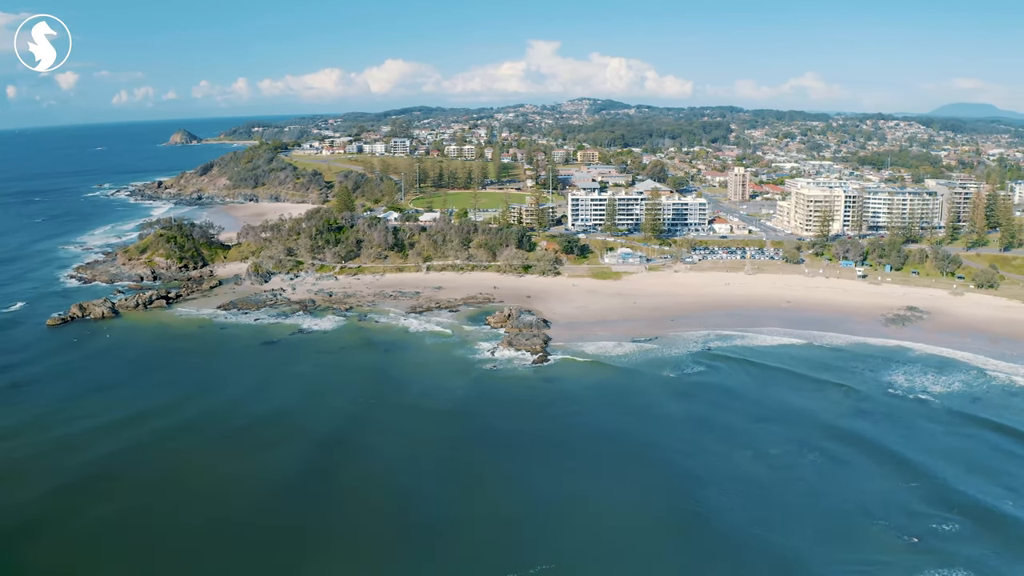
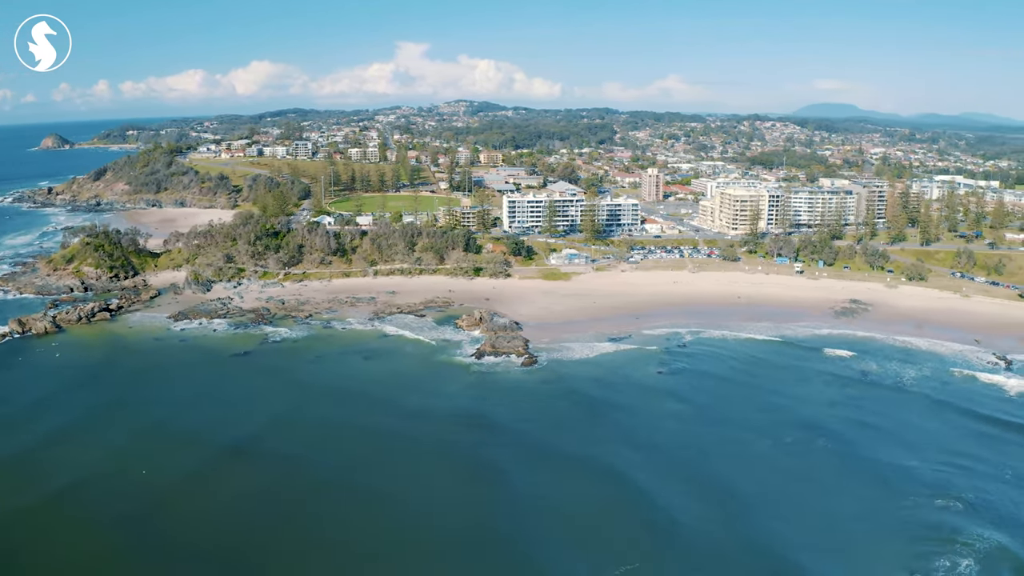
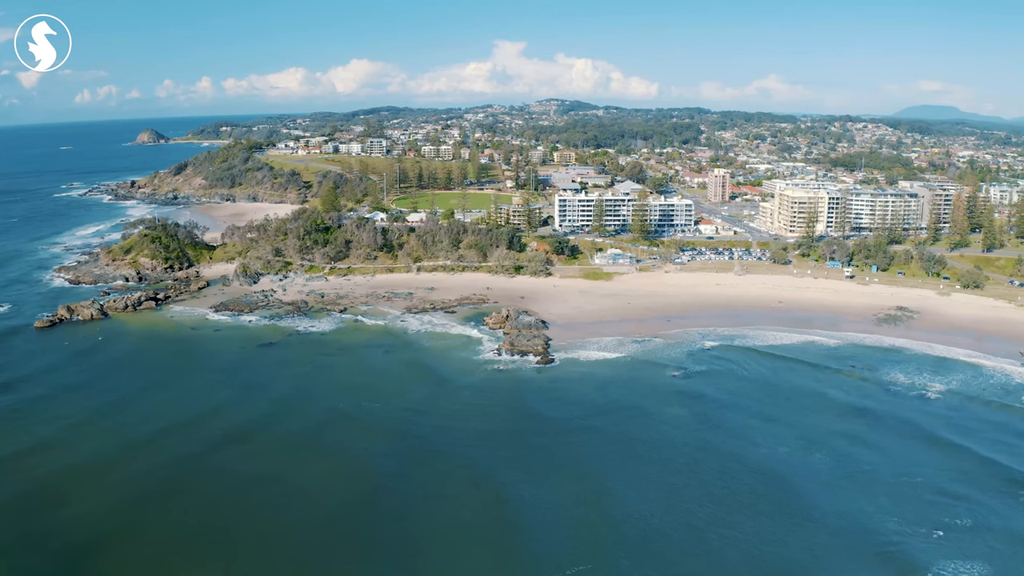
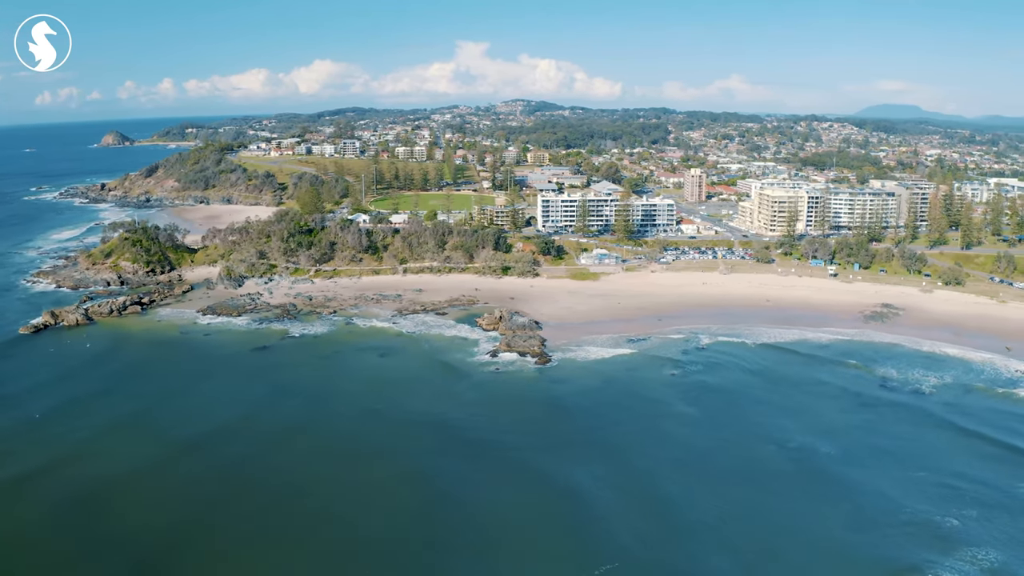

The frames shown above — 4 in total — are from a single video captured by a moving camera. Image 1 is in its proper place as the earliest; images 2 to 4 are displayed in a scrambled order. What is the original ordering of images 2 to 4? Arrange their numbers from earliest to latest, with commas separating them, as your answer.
3, 4, 2
